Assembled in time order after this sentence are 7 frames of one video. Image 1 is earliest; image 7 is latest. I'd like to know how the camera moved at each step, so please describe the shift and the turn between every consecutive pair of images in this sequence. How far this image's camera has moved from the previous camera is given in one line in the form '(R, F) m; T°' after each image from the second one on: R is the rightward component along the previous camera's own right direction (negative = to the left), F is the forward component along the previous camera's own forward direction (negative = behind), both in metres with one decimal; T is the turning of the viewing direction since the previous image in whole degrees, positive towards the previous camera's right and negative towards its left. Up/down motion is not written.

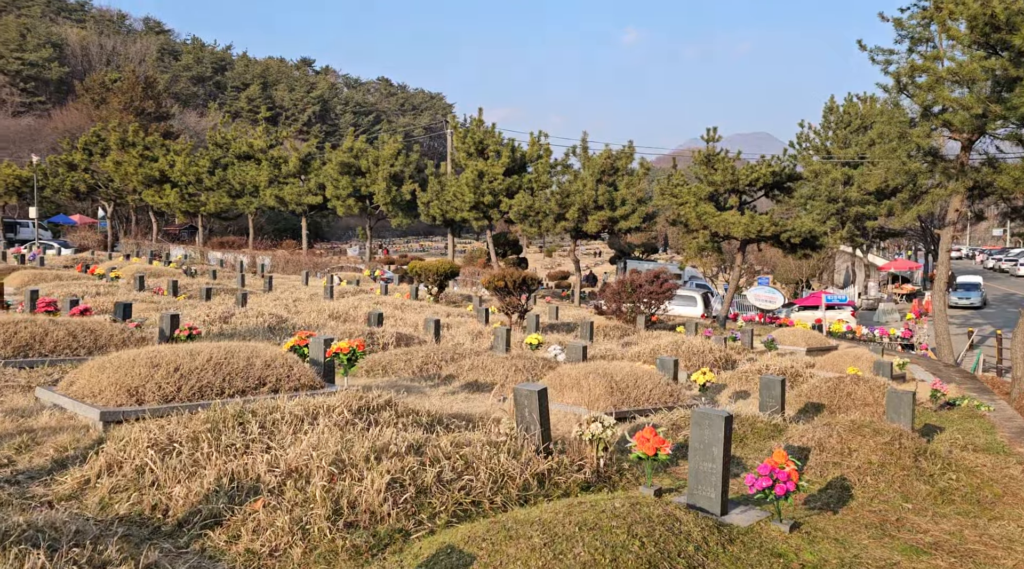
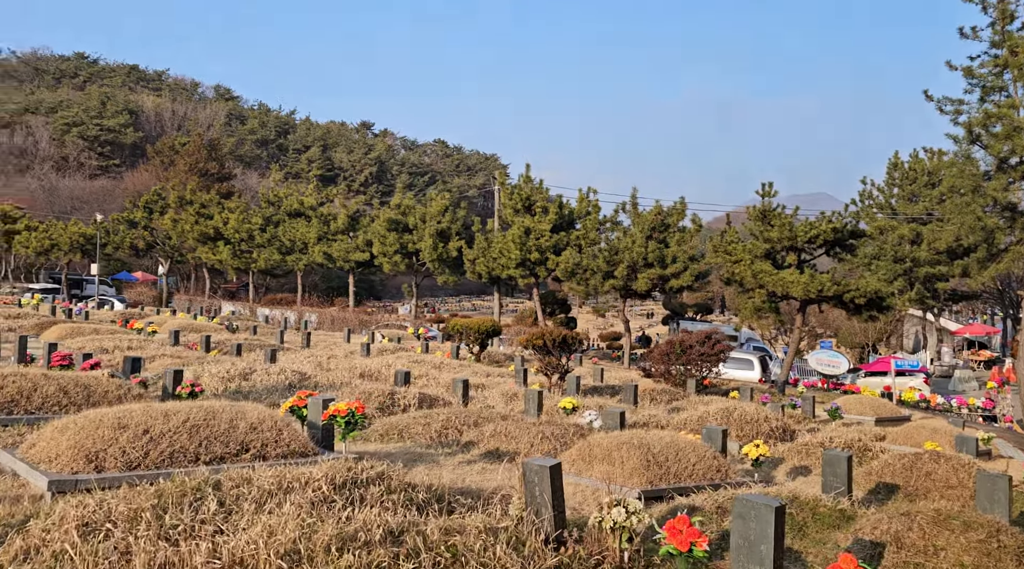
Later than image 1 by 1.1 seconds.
(+0.3, +1.1) m; -3°
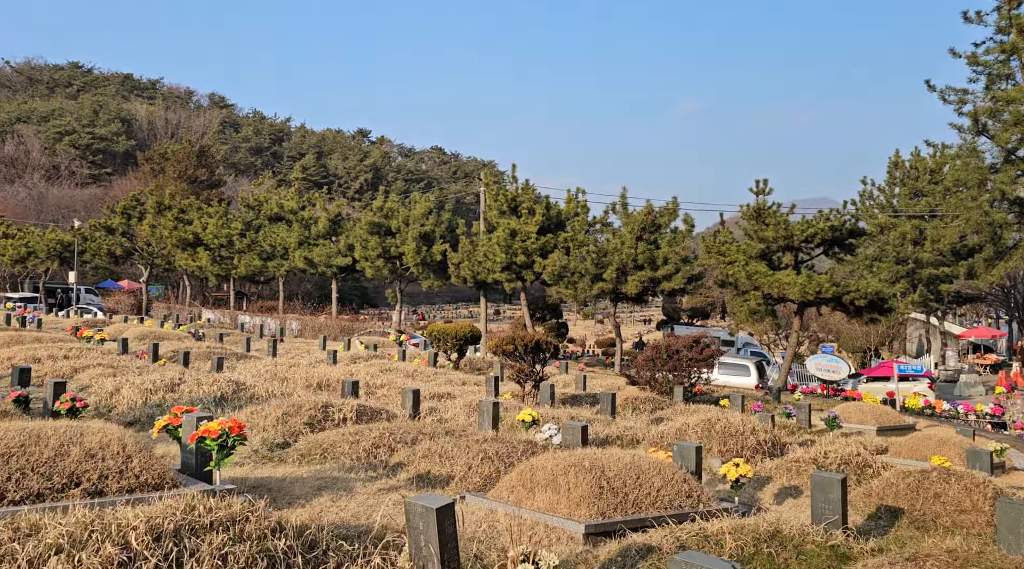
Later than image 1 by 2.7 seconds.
(+0.5, +1.5) m; 0°
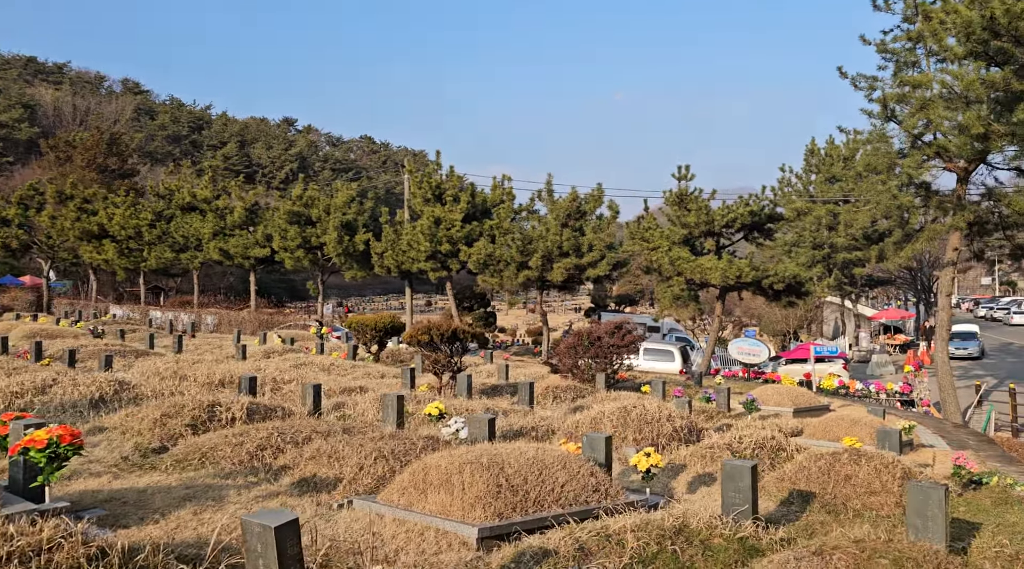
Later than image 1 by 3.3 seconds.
(+0.3, +0.6) m; +3°
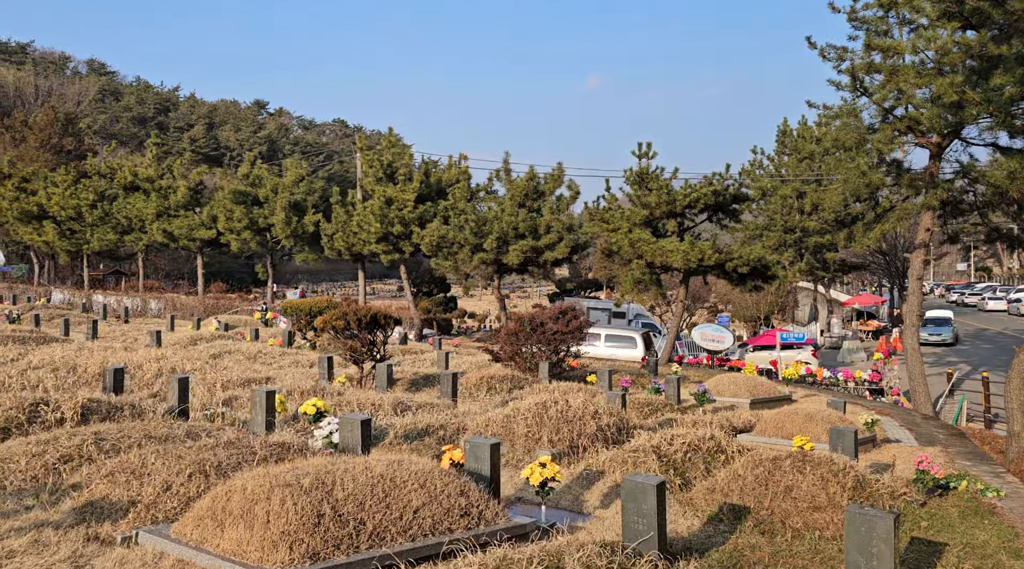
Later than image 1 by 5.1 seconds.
(+0.8, +1.6) m; +1°
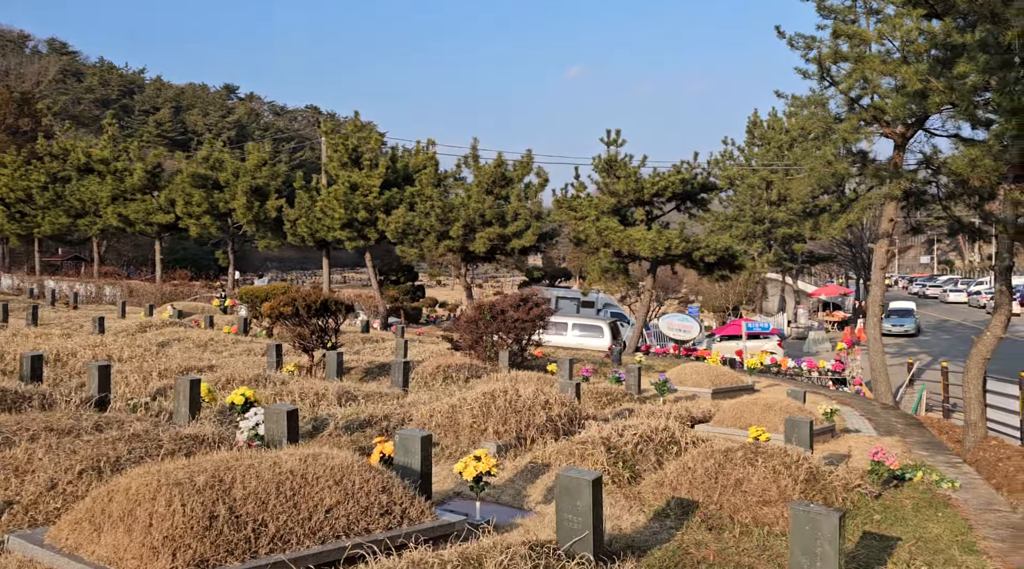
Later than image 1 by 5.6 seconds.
(+0.3, +0.5) m; +1°
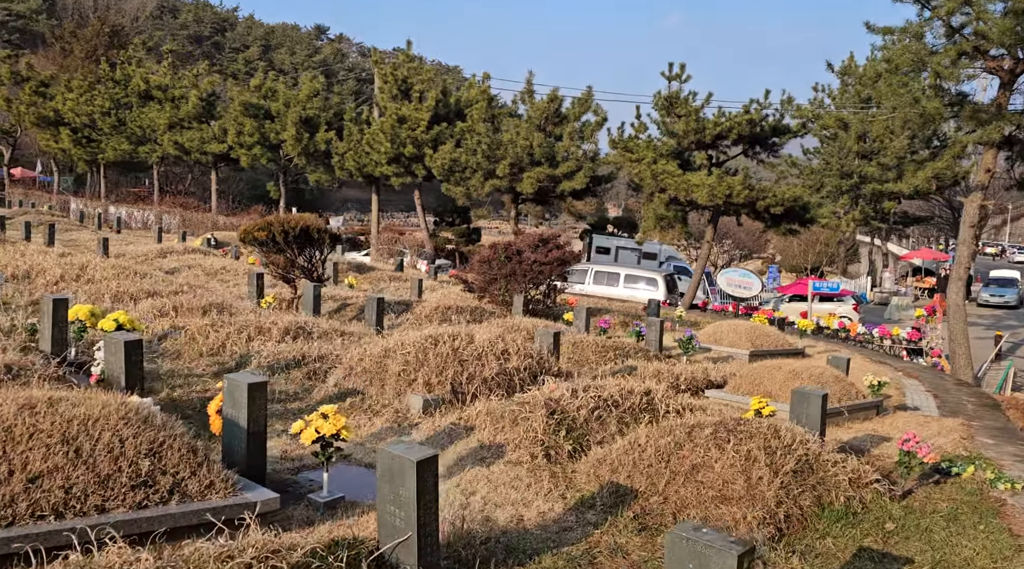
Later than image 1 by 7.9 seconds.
(+1.0, +1.8) m; -4°
